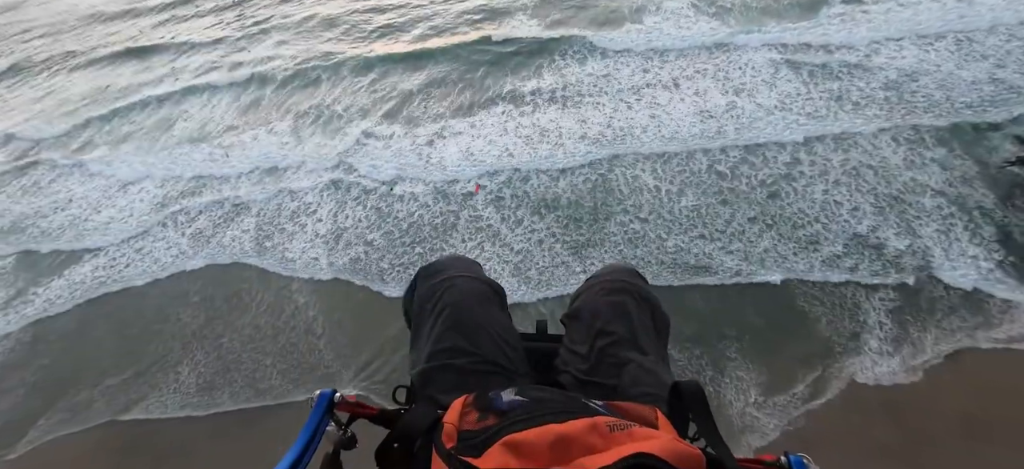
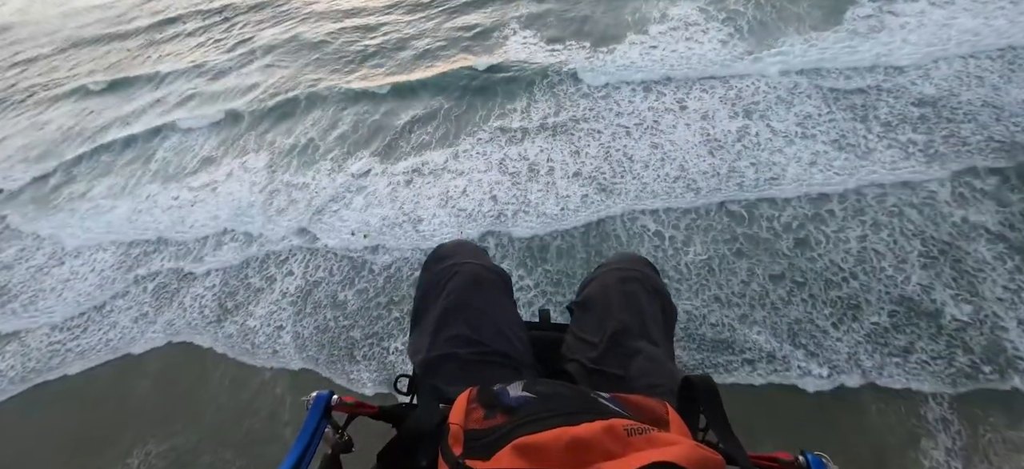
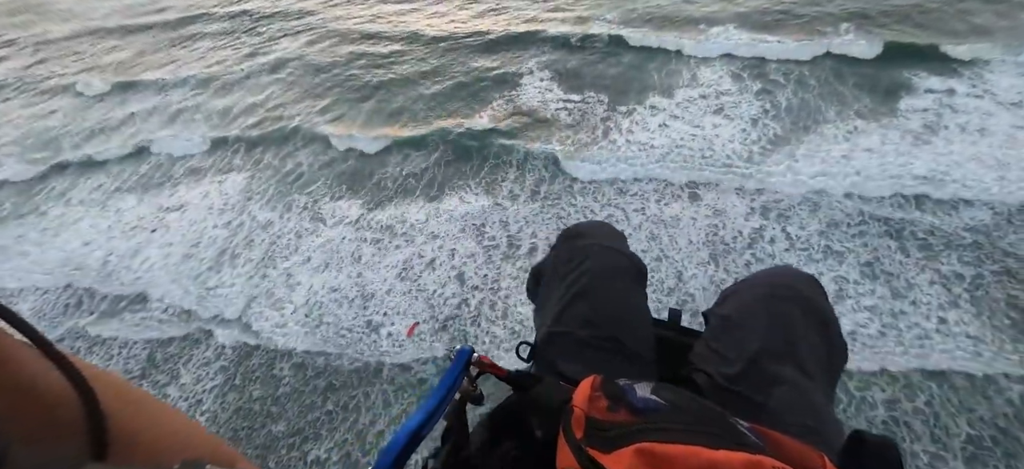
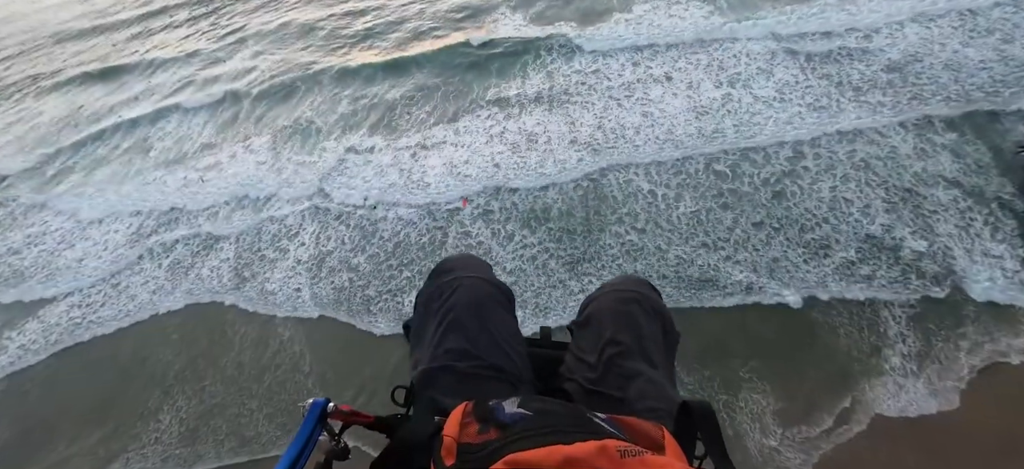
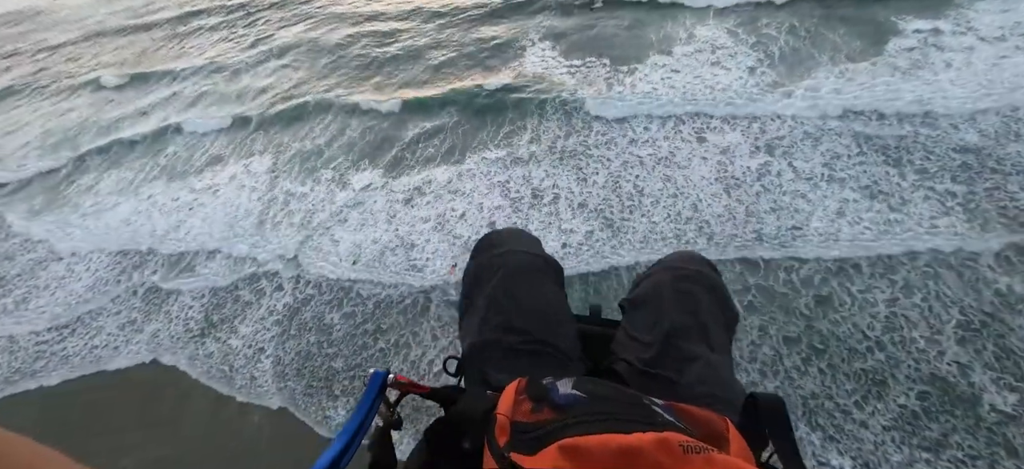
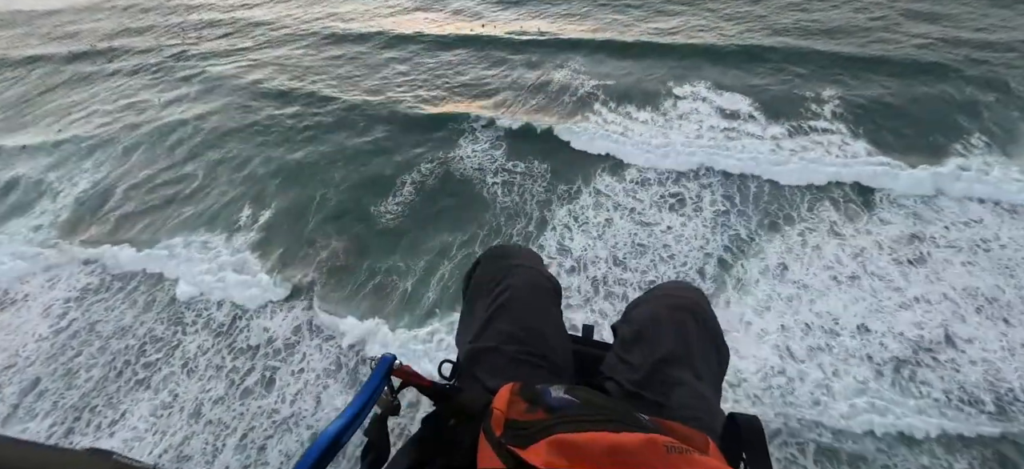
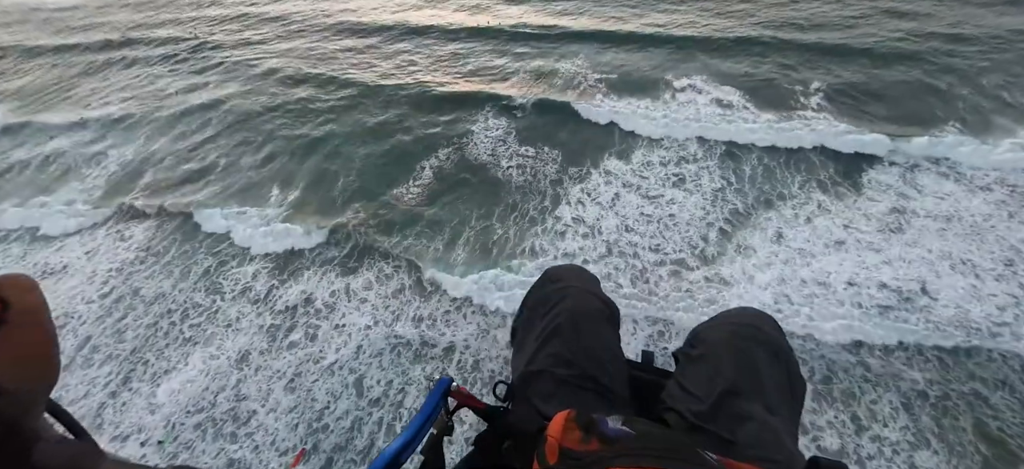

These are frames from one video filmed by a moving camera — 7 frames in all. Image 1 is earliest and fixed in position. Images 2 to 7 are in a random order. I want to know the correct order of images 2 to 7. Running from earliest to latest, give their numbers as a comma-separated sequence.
4, 2, 5, 3, 7, 6
